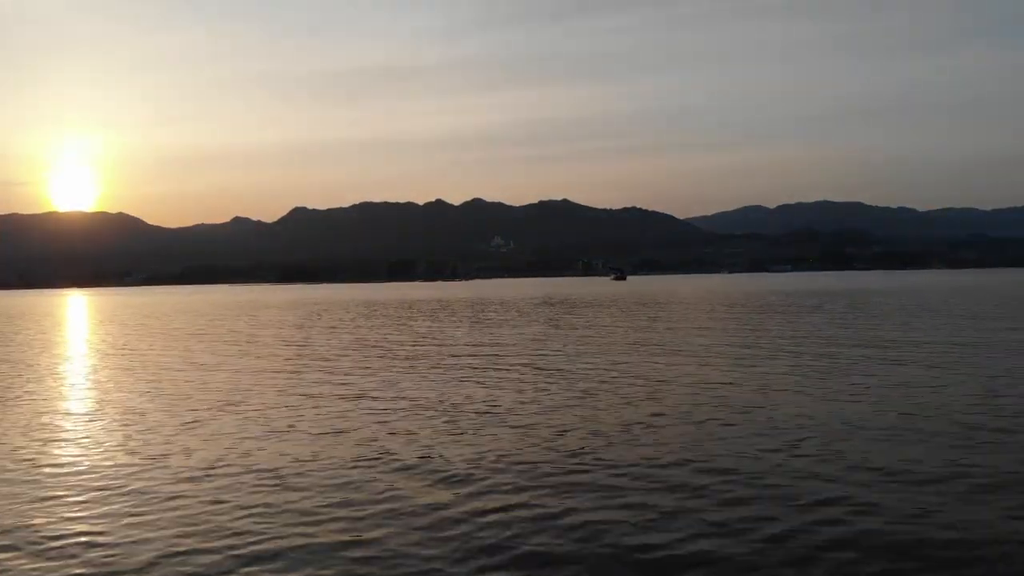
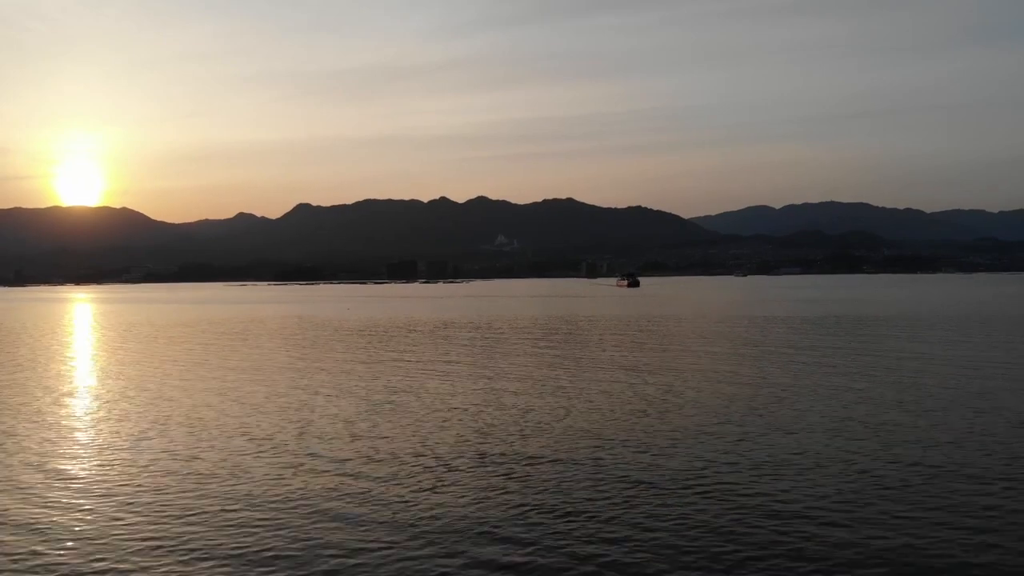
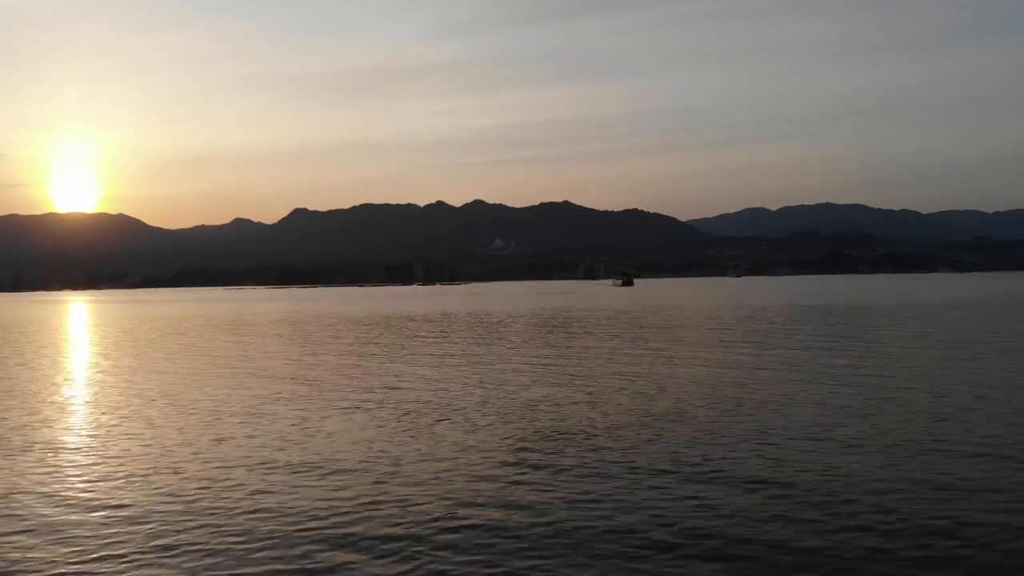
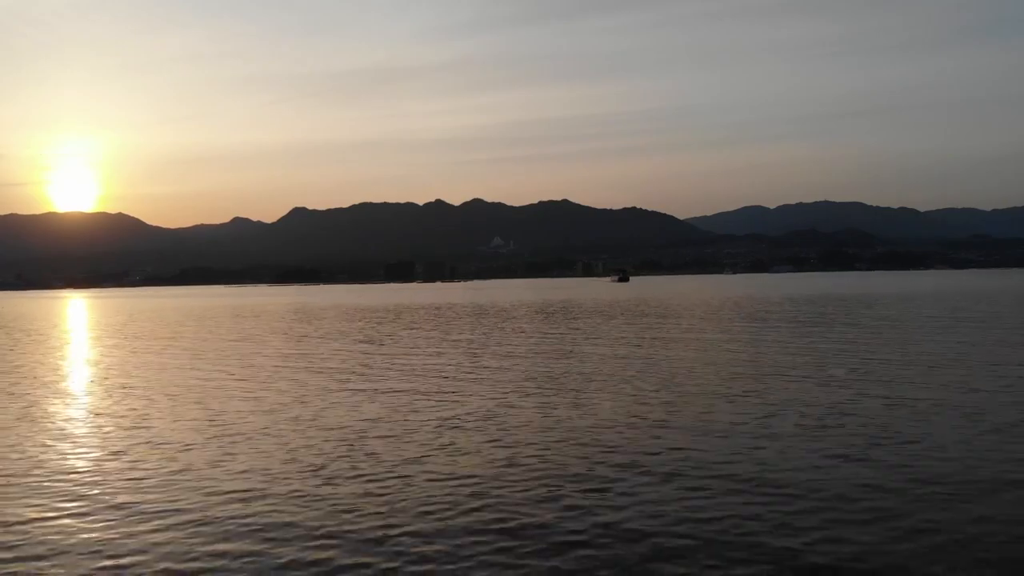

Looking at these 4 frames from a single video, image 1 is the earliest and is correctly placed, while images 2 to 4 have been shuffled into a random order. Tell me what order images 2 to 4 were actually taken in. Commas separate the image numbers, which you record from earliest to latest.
4, 3, 2
